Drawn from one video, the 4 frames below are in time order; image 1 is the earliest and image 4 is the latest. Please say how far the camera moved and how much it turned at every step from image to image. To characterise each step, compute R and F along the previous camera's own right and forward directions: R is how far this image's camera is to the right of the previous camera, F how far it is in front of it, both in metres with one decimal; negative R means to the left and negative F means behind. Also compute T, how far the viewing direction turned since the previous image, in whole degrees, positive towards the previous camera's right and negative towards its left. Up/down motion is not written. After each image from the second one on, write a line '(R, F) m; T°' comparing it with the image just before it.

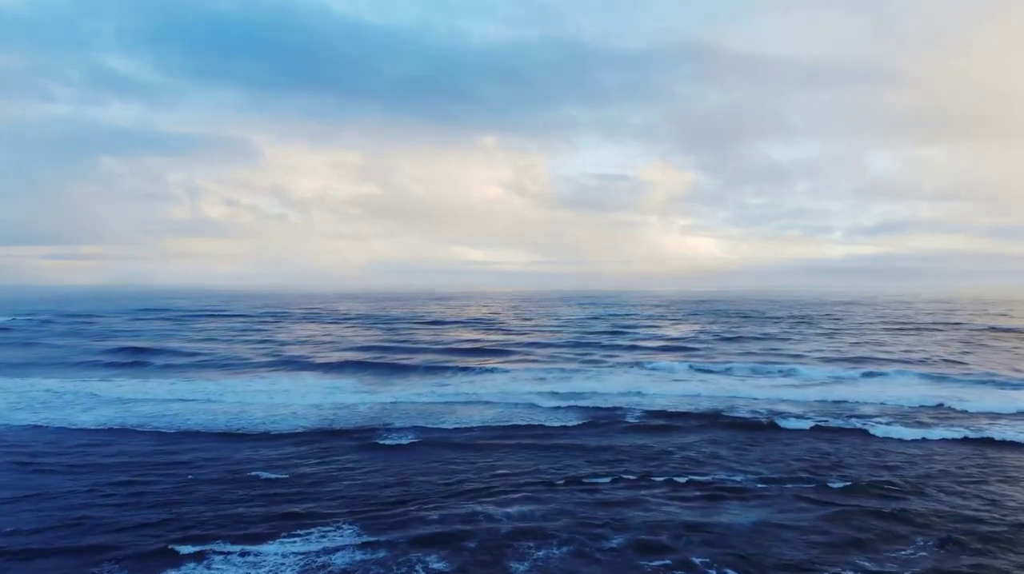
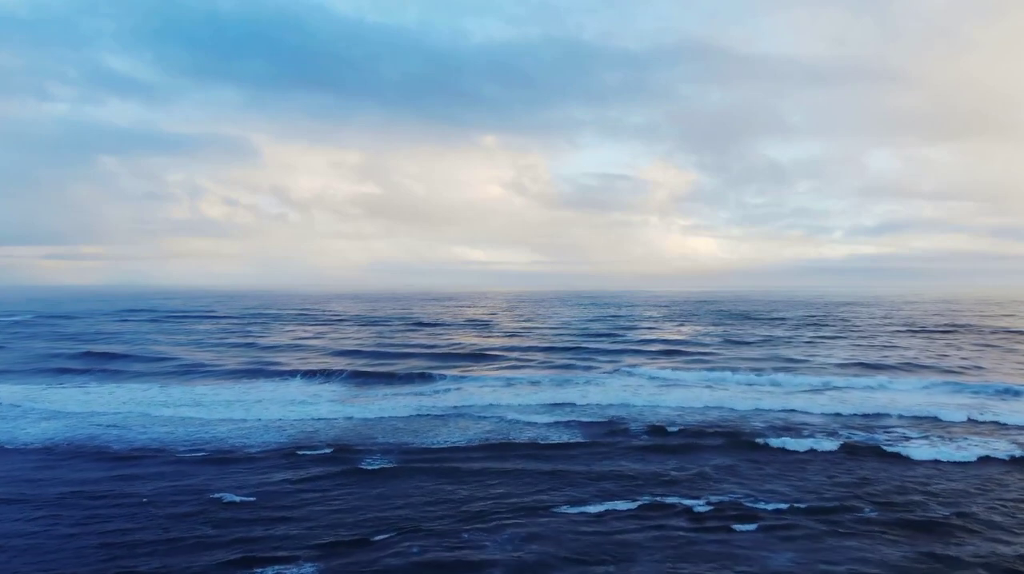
(+0.2, +1.2) m; 0°
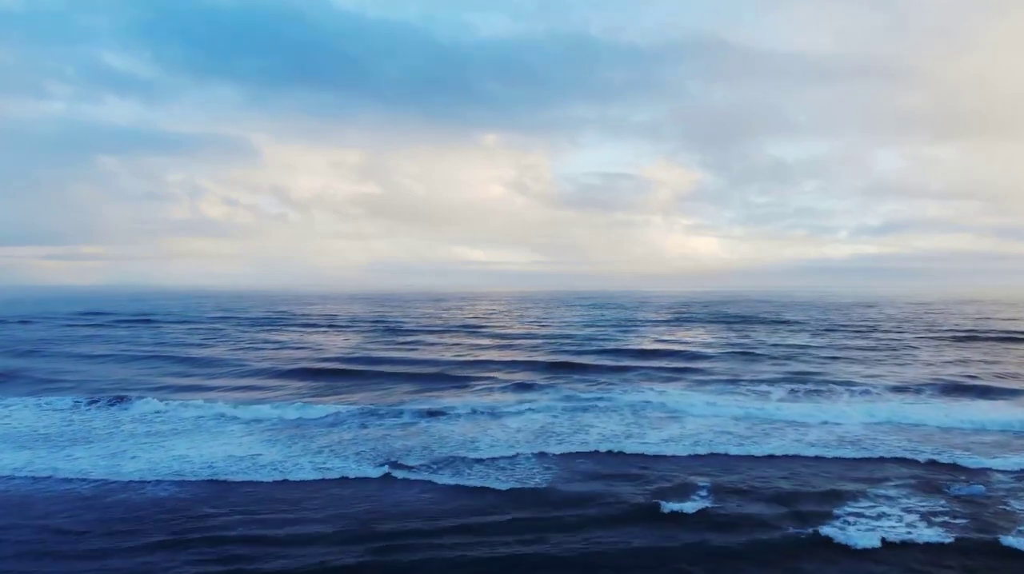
(+0.4, +3.9) m; 0°
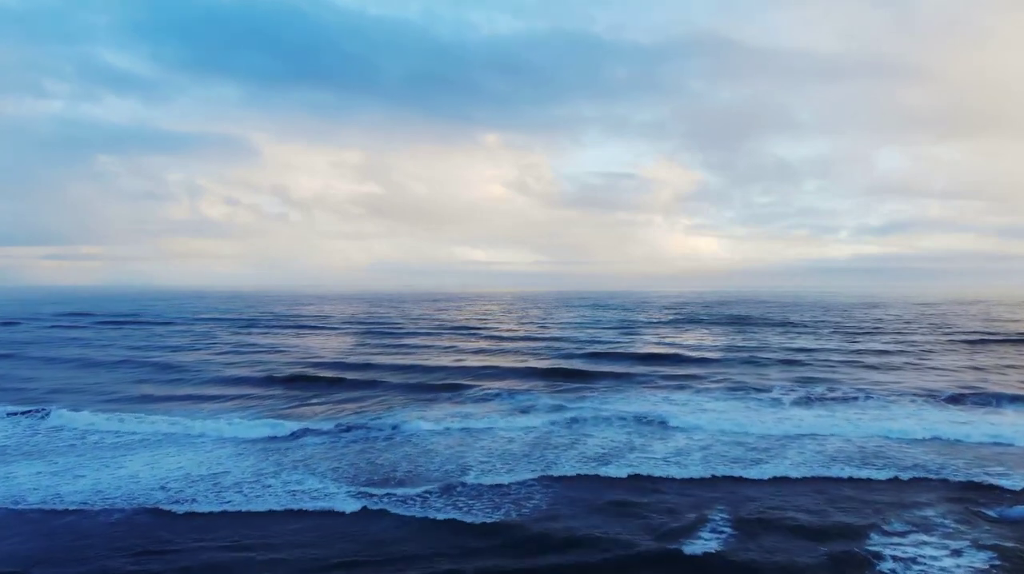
(+0.2, +1.4) m; 0°
